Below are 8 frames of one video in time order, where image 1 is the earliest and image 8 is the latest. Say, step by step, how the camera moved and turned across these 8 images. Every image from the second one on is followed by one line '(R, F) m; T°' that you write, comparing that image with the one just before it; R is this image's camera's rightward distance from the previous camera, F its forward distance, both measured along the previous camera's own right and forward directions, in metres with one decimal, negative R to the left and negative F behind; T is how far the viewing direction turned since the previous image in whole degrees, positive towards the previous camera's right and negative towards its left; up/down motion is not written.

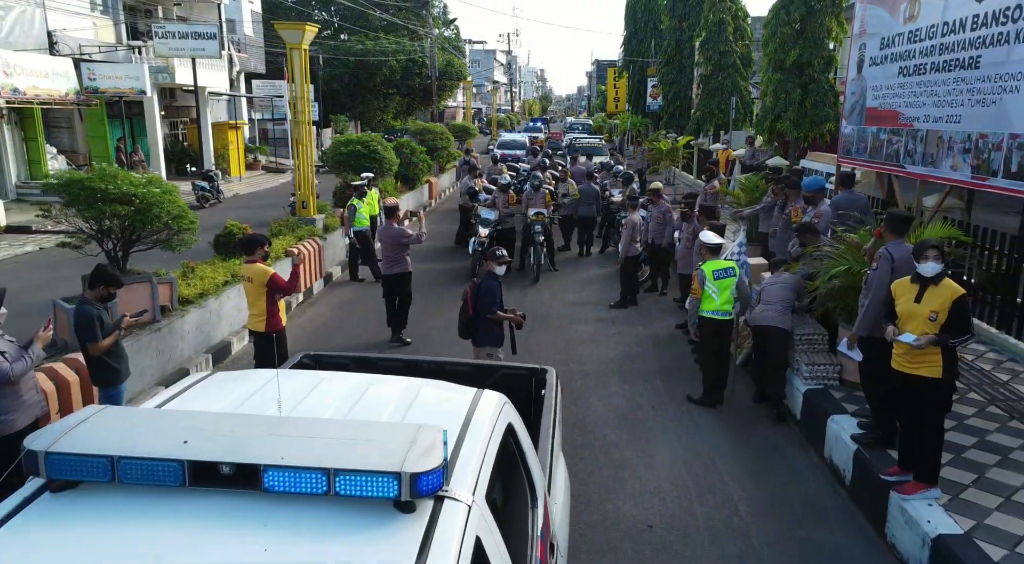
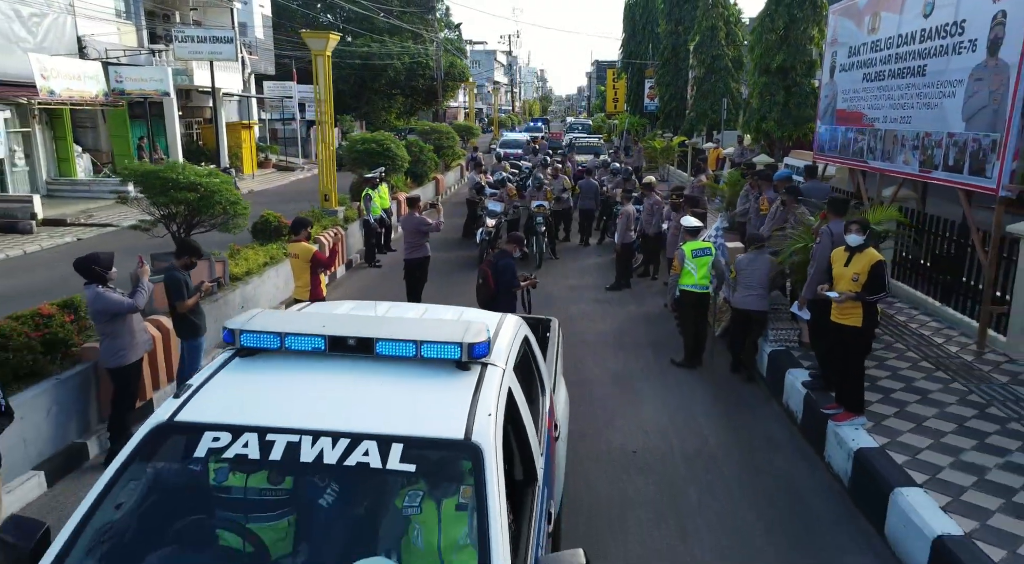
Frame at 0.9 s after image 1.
(-0.1, -1.2) m; 0°
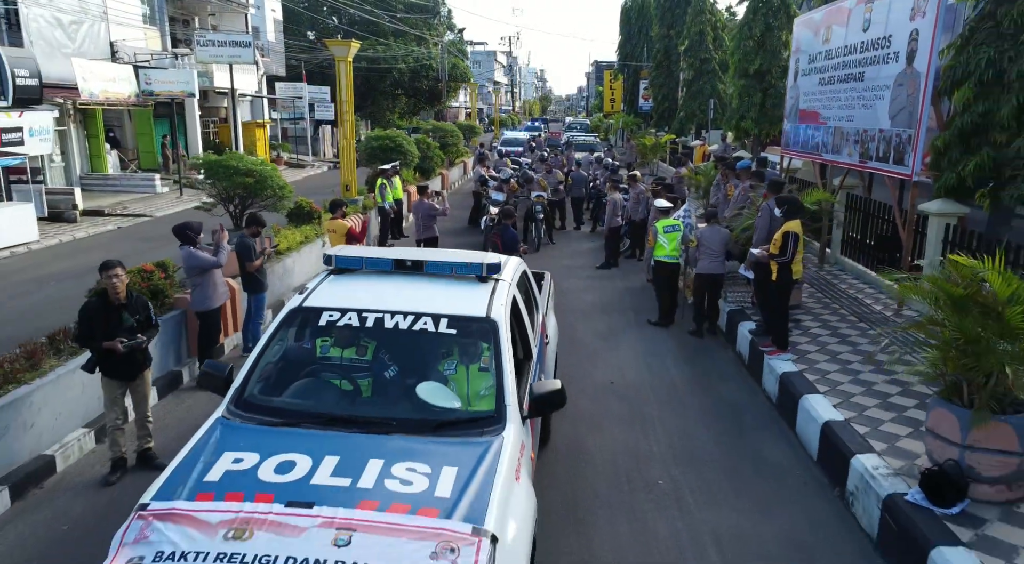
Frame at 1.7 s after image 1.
(0.0, -1.6) m; 0°
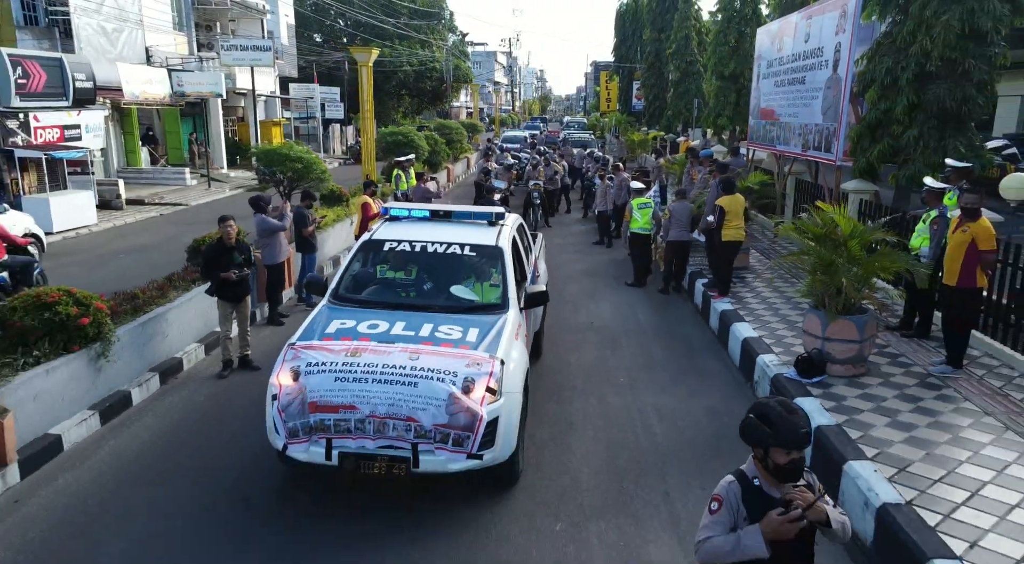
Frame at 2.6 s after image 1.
(0.0, -2.1) m; 0°
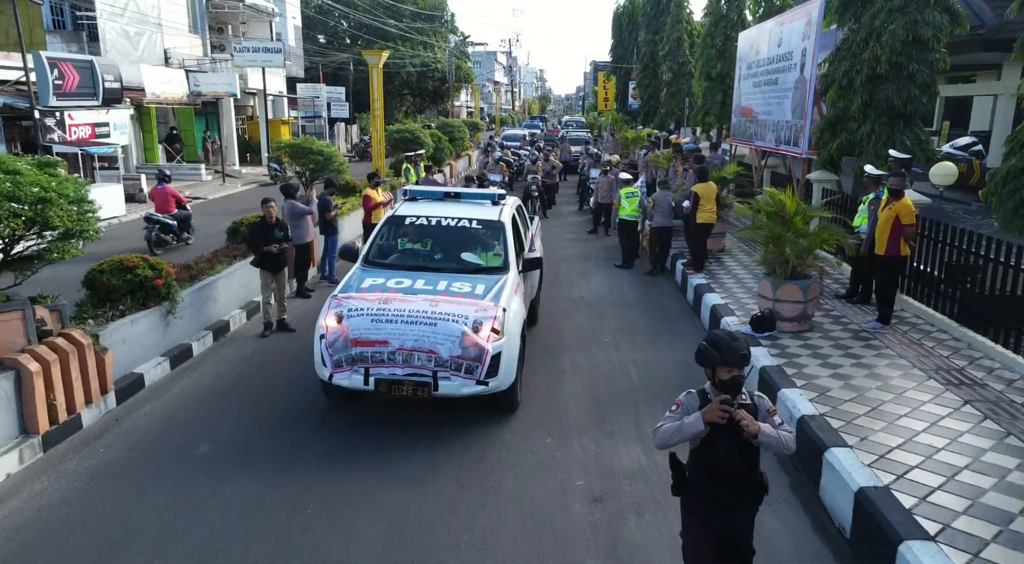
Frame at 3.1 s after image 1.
(0.0, -1.3) m; 0°
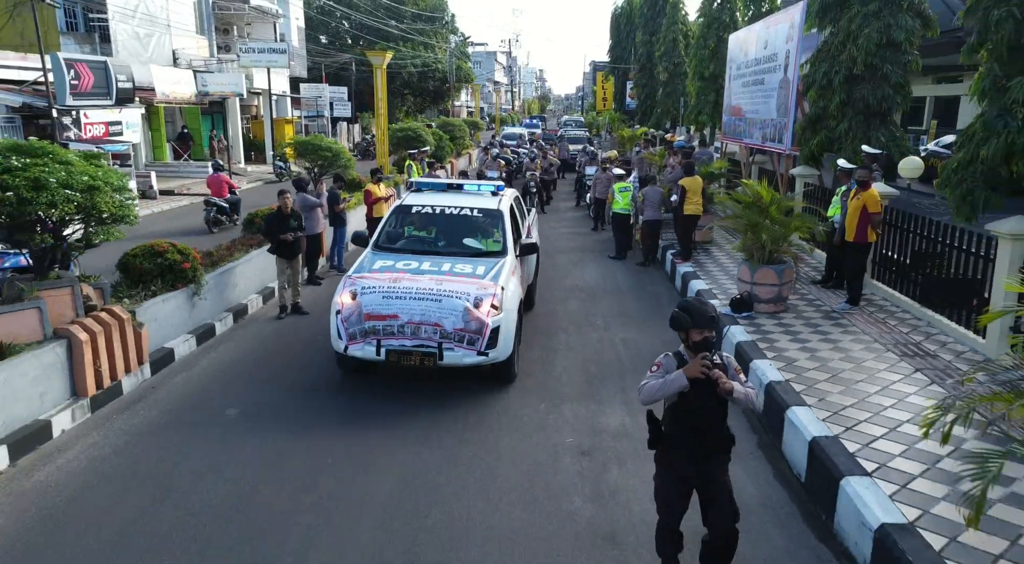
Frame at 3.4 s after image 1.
(0.0, -0.7) m; 0°
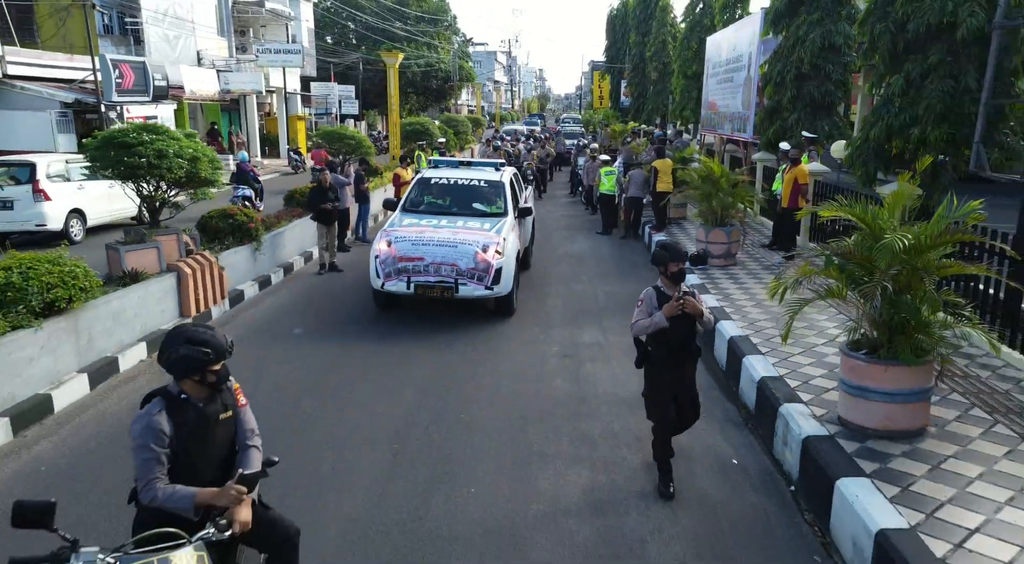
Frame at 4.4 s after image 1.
(0.0, -2.0) m; 0°
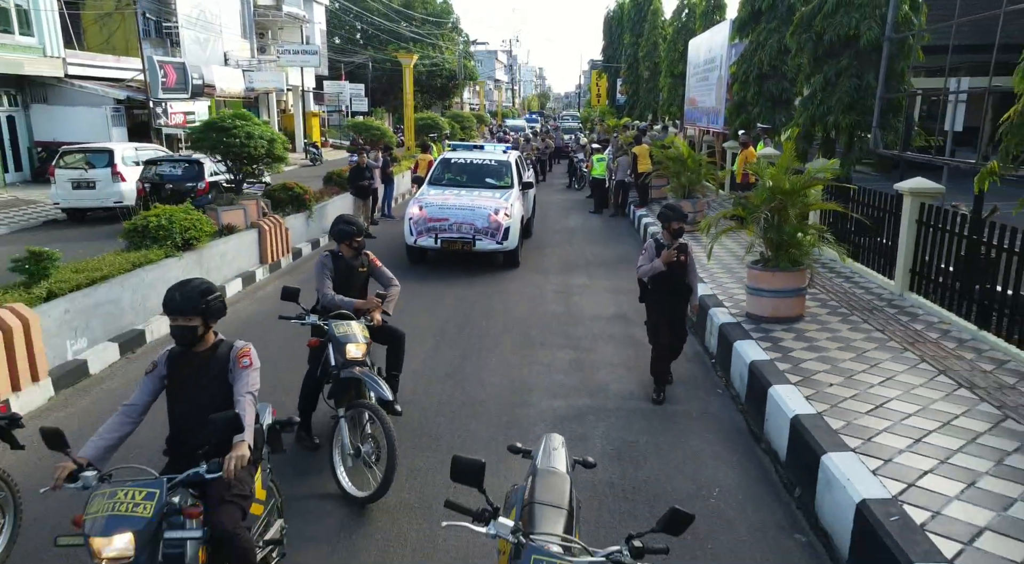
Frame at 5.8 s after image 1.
(-0.1, -2.4) m; 0°
